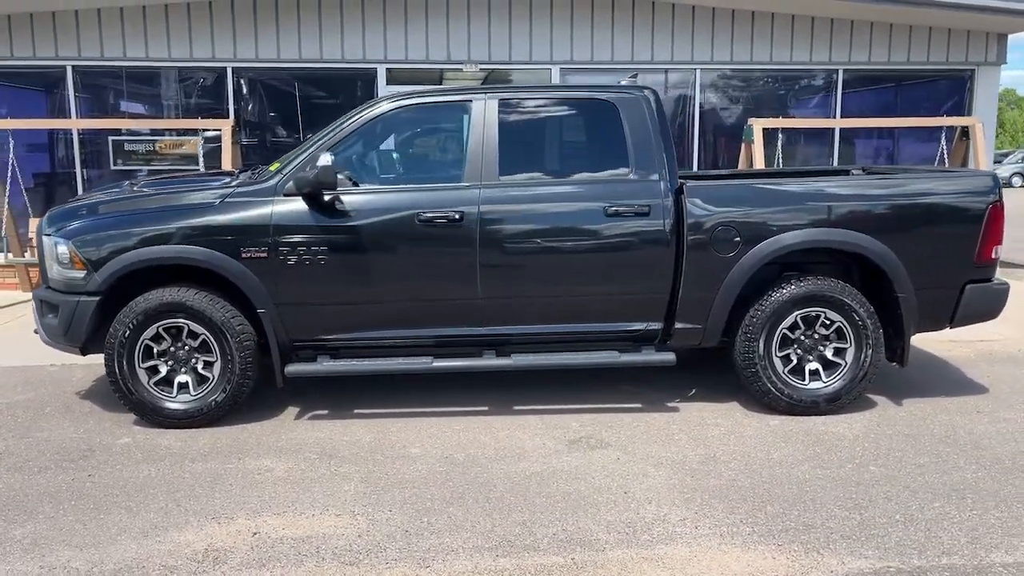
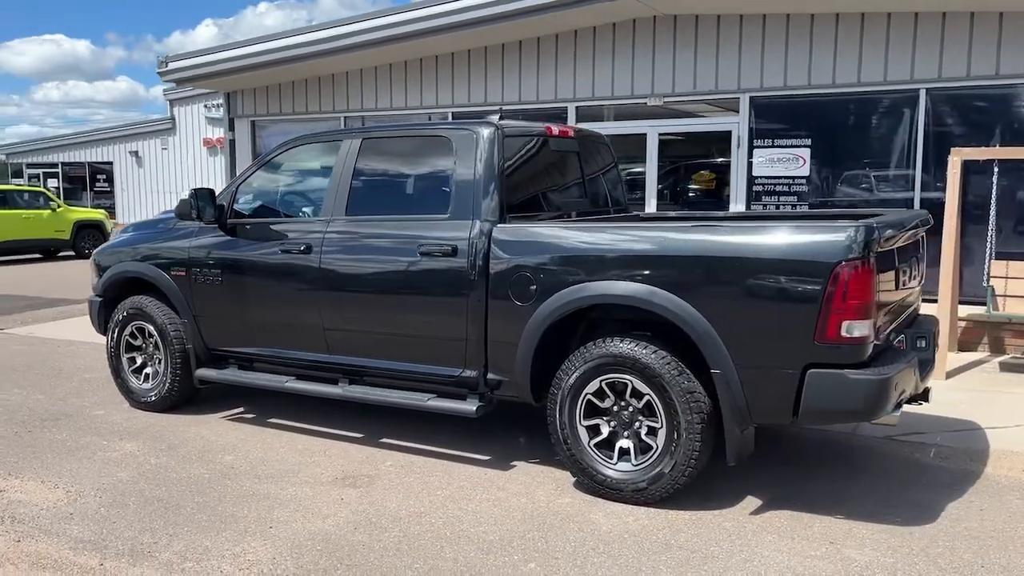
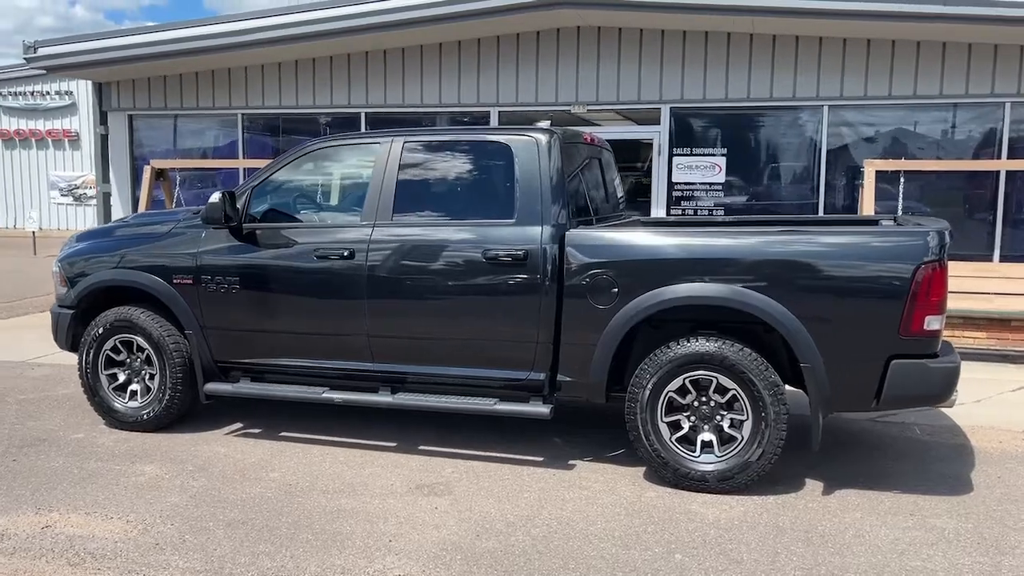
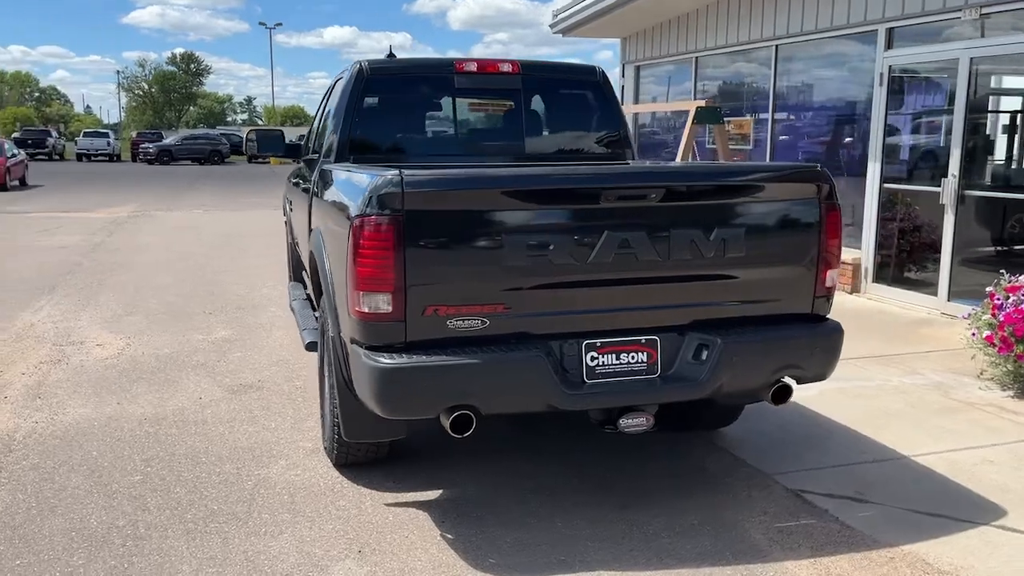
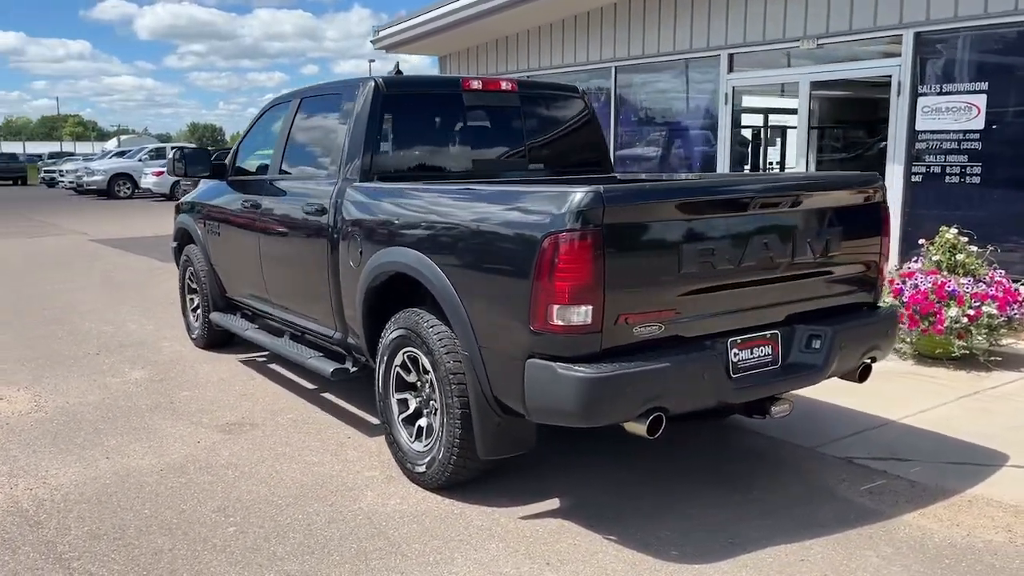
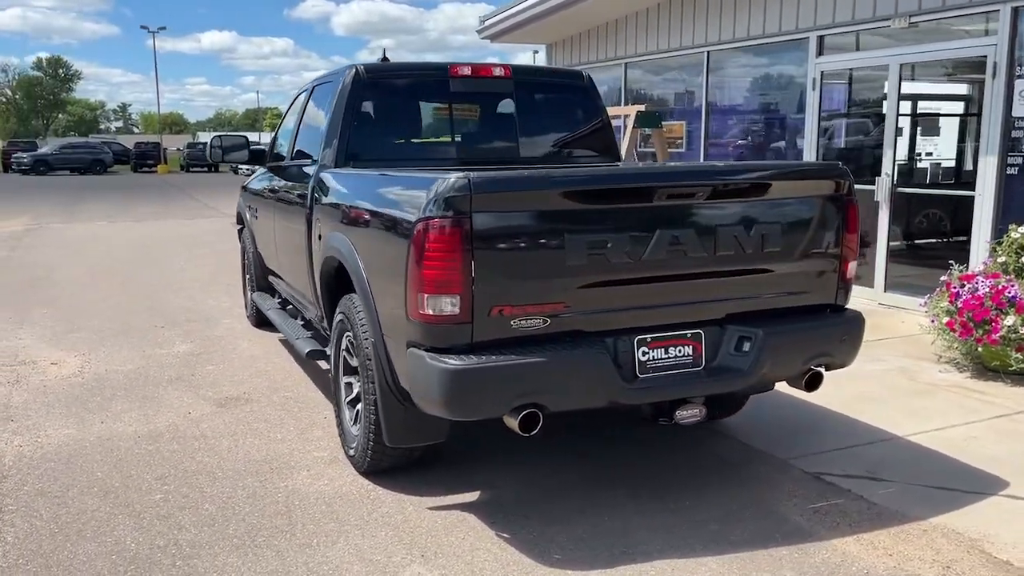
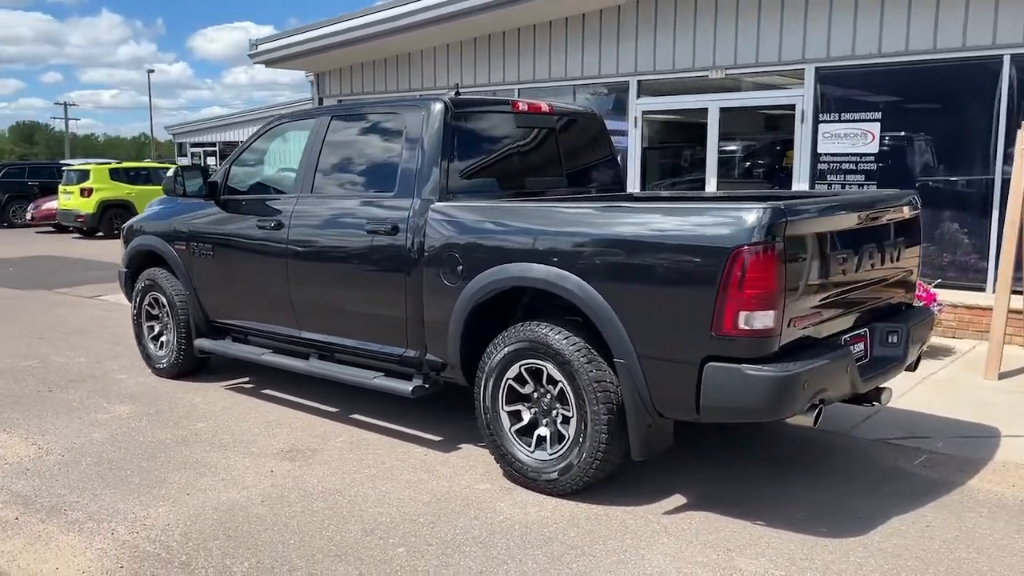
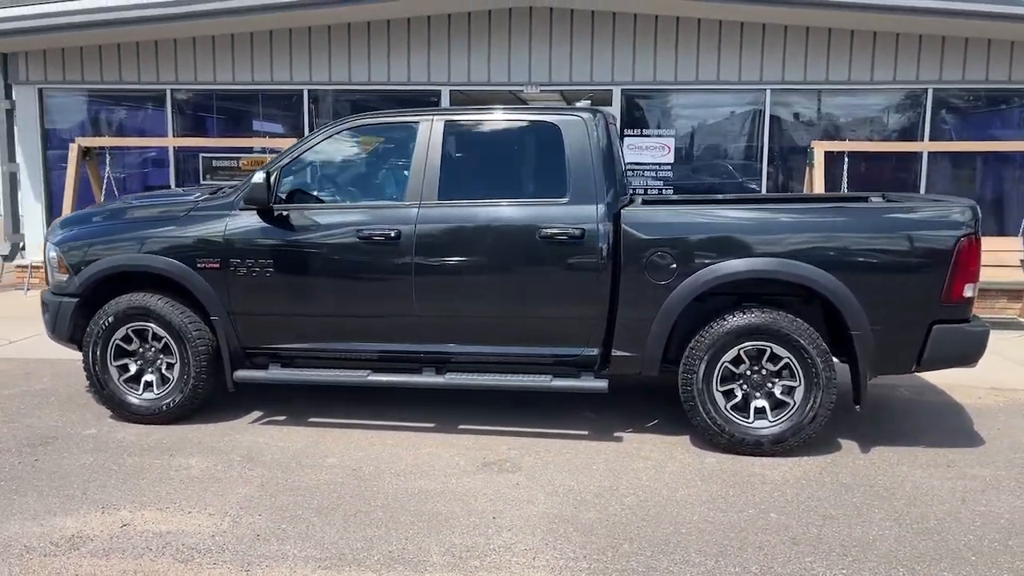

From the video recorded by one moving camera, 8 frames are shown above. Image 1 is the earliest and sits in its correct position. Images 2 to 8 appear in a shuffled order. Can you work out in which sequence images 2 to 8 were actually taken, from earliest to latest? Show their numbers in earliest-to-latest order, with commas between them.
8, 3, 2, 7, 5, 6, 4
